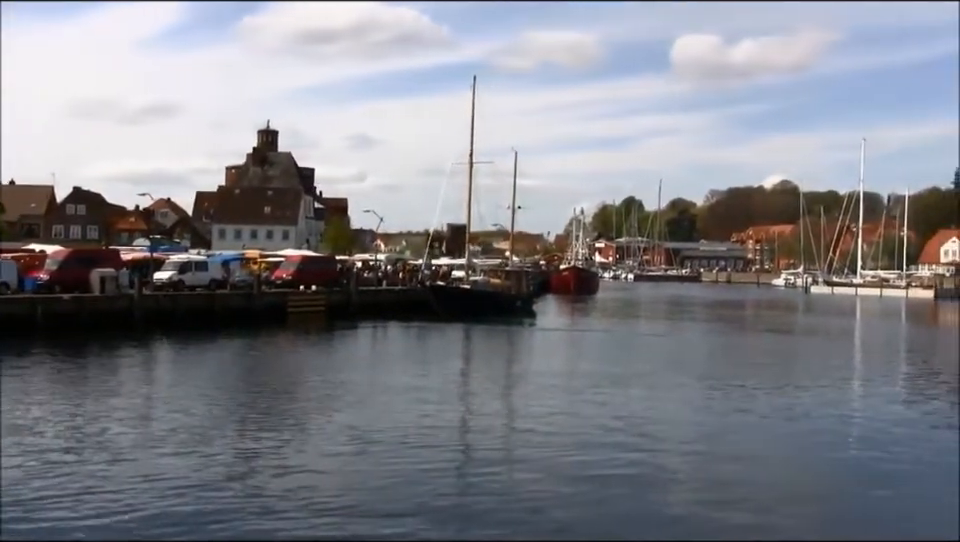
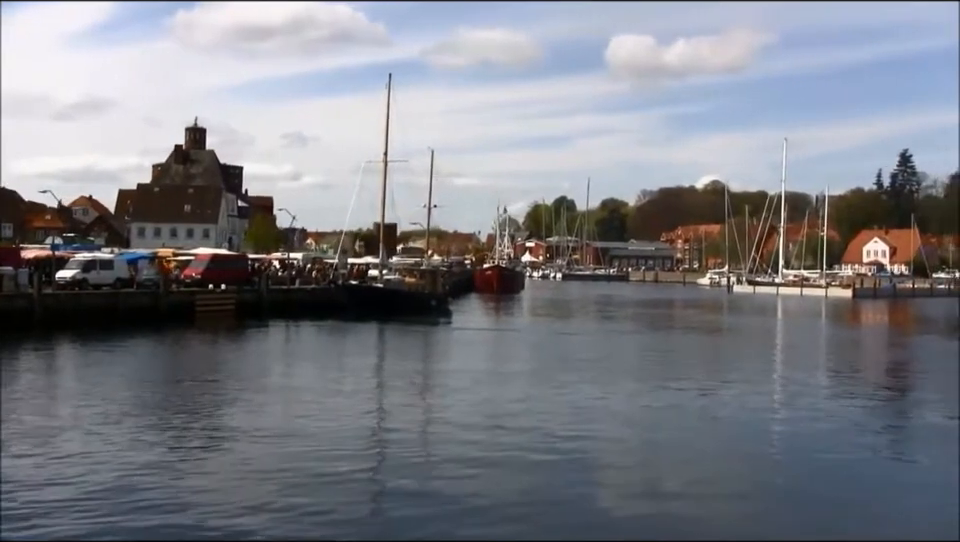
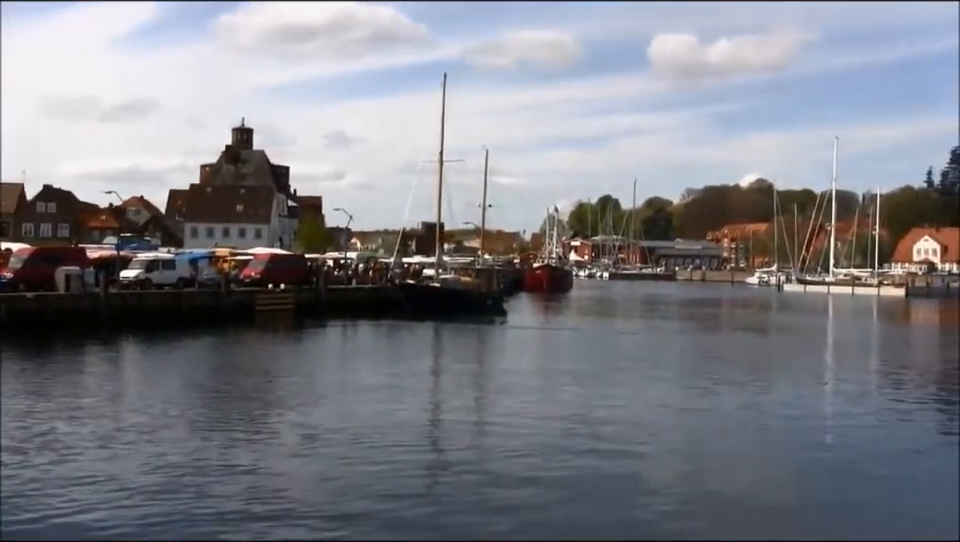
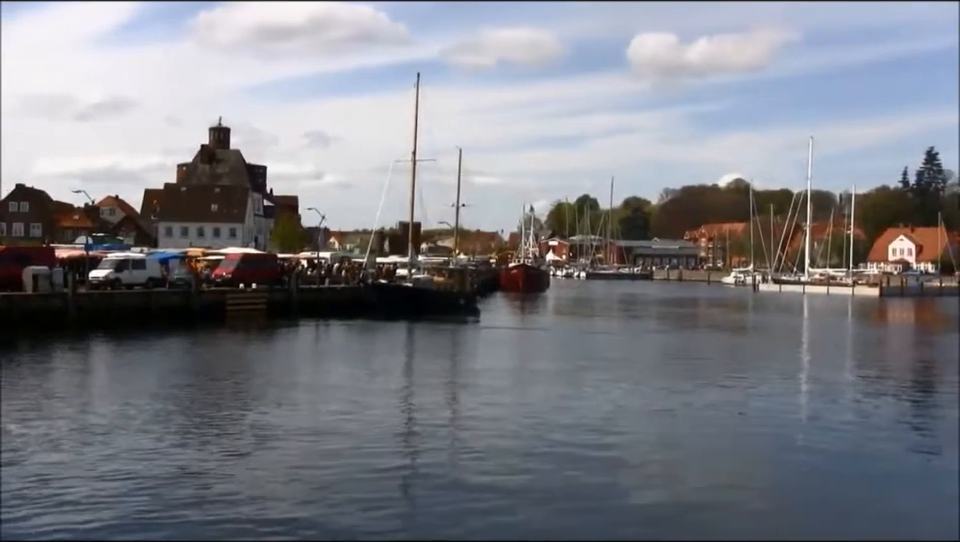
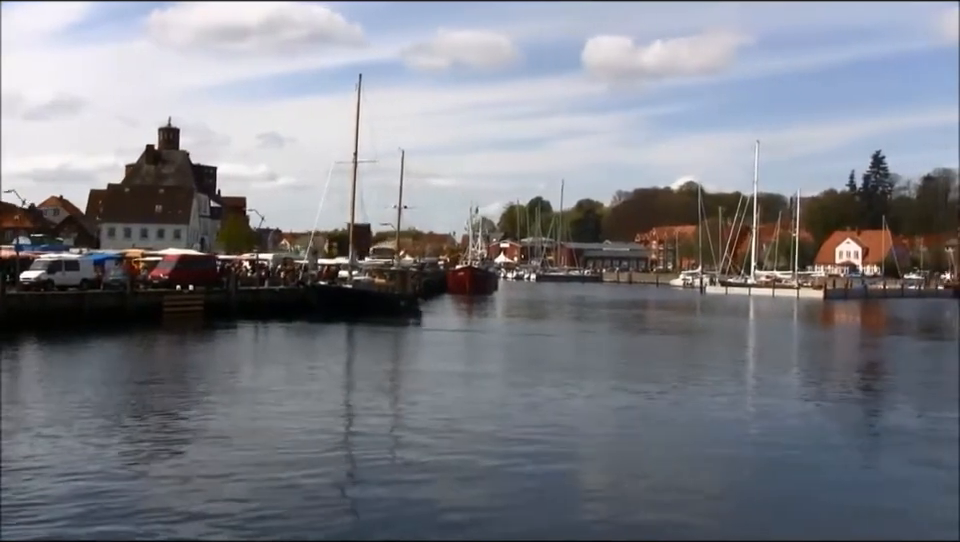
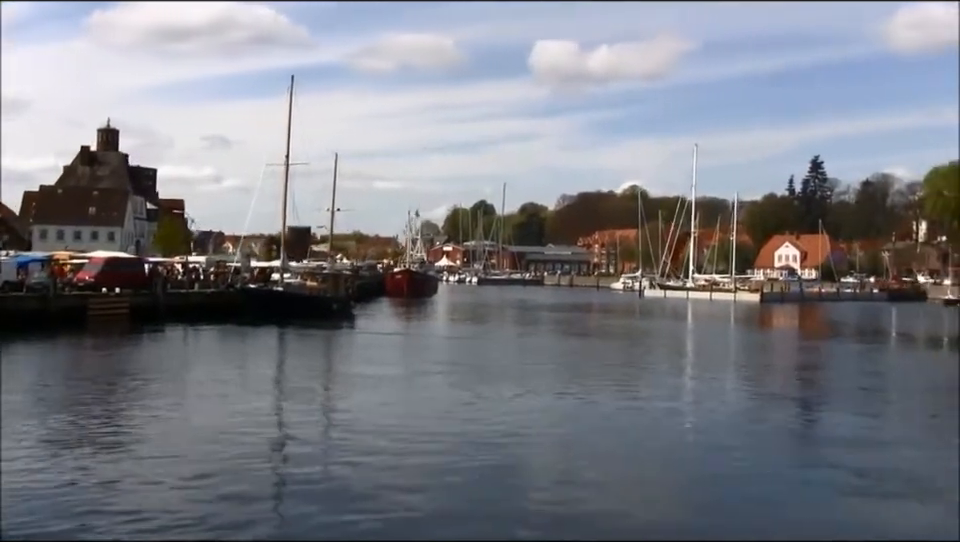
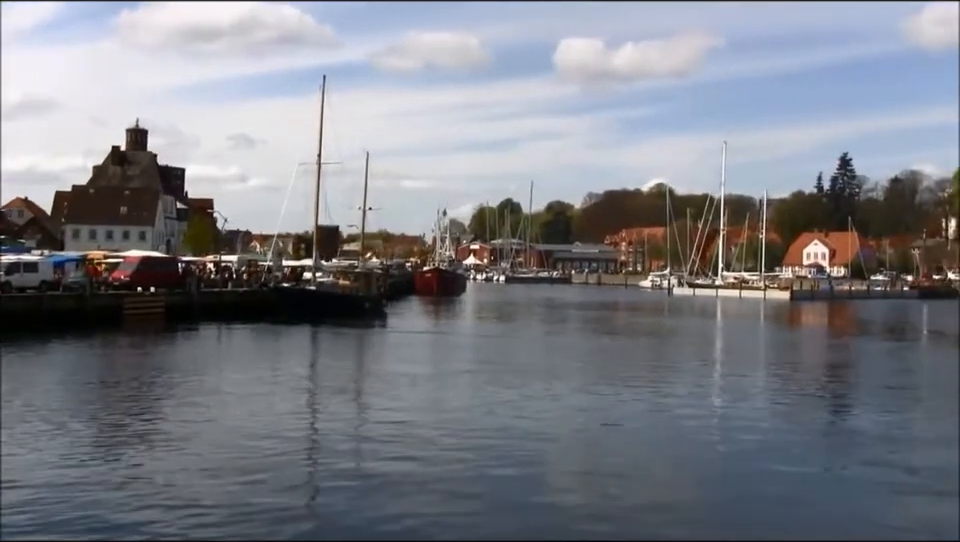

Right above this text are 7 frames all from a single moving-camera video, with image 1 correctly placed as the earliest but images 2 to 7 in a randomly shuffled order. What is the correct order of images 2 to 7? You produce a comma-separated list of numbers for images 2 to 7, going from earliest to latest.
3, 4, 2, 5, 7, 6
